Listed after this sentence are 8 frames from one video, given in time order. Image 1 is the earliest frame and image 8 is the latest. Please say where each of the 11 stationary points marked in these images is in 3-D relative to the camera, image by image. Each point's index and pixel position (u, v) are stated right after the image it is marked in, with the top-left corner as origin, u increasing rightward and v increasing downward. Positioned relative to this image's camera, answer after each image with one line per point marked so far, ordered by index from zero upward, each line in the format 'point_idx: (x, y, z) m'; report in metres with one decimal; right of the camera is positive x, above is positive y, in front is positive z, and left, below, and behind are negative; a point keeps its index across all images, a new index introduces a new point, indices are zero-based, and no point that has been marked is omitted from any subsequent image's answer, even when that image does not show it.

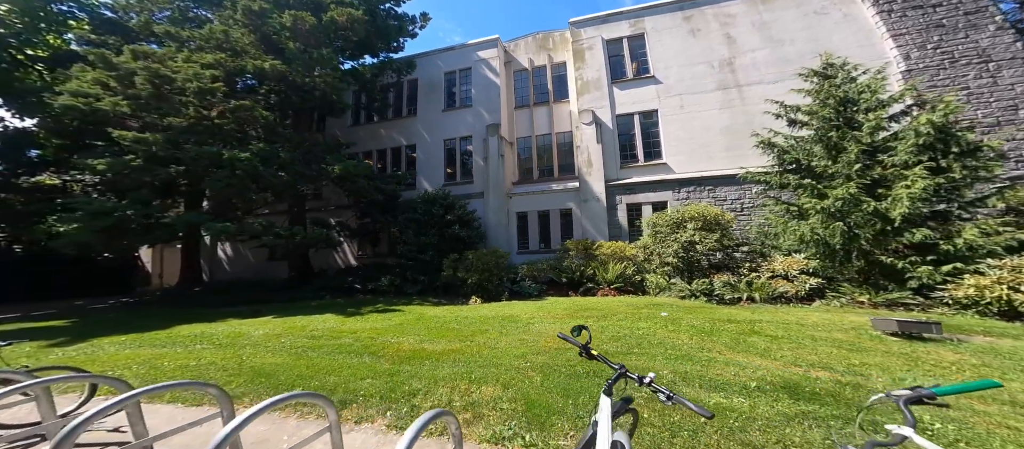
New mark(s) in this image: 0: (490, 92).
0: (-1.1, +6.9, +18.8) m
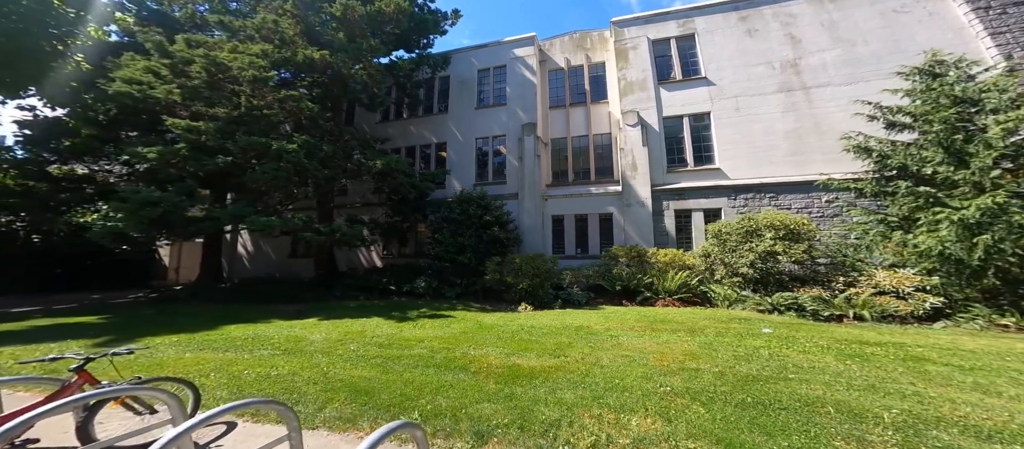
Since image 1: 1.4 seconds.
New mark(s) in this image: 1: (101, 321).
0: (+0.7, +6.8, +18.4) m
1: (-9.0, -2.2, +8.2) m
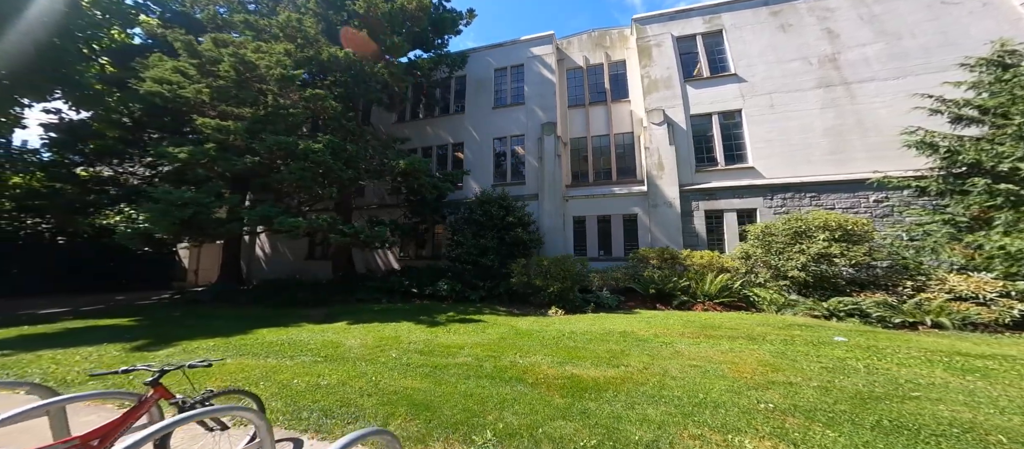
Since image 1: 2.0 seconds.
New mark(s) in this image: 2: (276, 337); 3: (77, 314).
0: (+1.6, +6.7, +18.1) m
1: (-8.3, -2.2, +8.1) m
2: (-4.2, -2.1, +6.6) m
3: (-12.6, -2.6, +10.6) m
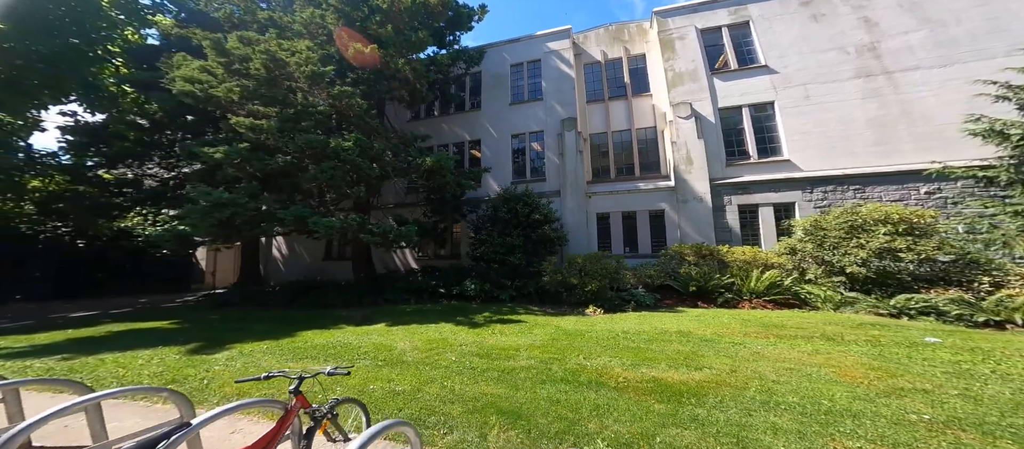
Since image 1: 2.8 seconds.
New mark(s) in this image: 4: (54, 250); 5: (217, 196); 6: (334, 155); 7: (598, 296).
0: (+2.6, +6.8, +17.8) m
1: (-7.4, -2.2, +7.9) m
2: (-3.3, -2.1, +6.5) m
3: (-11.6, -2.7, +10.5) m
4: (-20.3, -1.2, +15.9) m
5: (-6.8, +0.7, +8.4) m
6: (-4.9, +1.9, +10.2) m
7: (+2.3, -1.9, +9.8) m
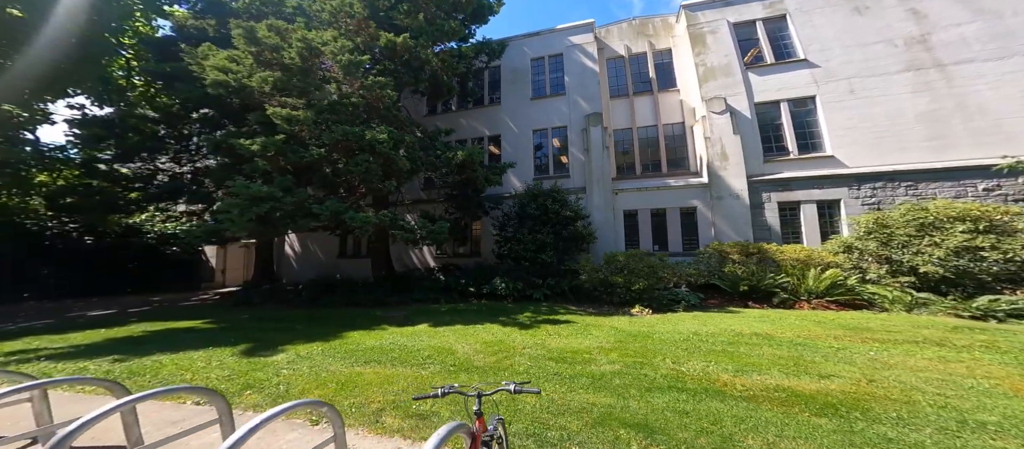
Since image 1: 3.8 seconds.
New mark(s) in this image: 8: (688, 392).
0: (+3.7, +6.9, +17.4) m
1: (-6.3, -2.1, +7.6) m
2: (-2.2, -2.0, +6.1) m
3: (-10.5, -2.5, +10.1) m
4: (-19.2, -1.0, +15.5) m
5: (-5.7, +0.8, +8.0) m
6: (-3.8, +2.1, +9.8) m
7: (+3.4, -1.8, +9.4) m
8: (+1.8, -1.7, +3.7) m
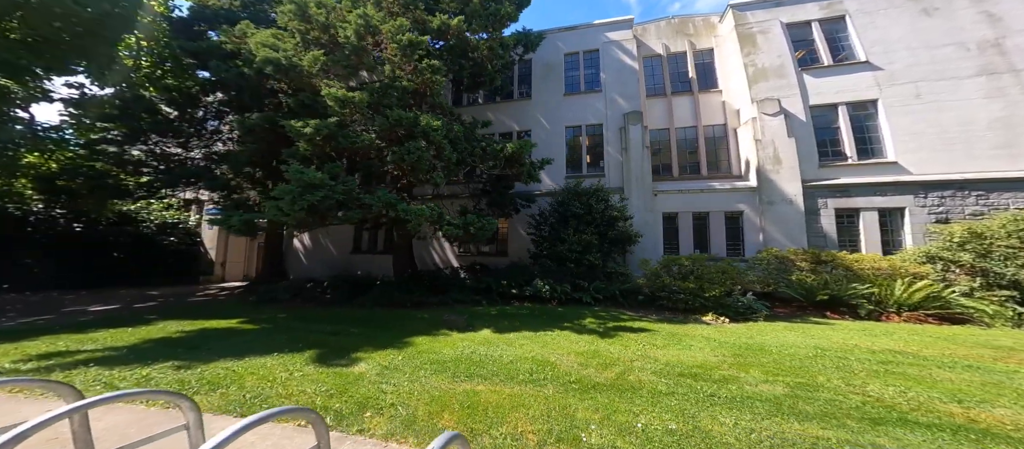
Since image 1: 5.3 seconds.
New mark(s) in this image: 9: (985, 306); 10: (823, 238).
0: (+5.3, +6.8, +16.8) m
1: (-4.8, -1.9, +6.7) m
2: (-0.6, -1.9, +5.3) m
3: (-9.1, -2.2, +9.2) m
4: (-17.8, -0.4, +14.4) m
5: (-4.1, +1.0, +7.2) m
6: (-2.2, +2.2, +9.0) m
7: (+4.9, -1.9, +8.8) m
8: (+3.4, -1.6, +3.0) m
9: (+9.3, -1.6, +7.0) m
10: (+10.1, -0.4, +11.8) m
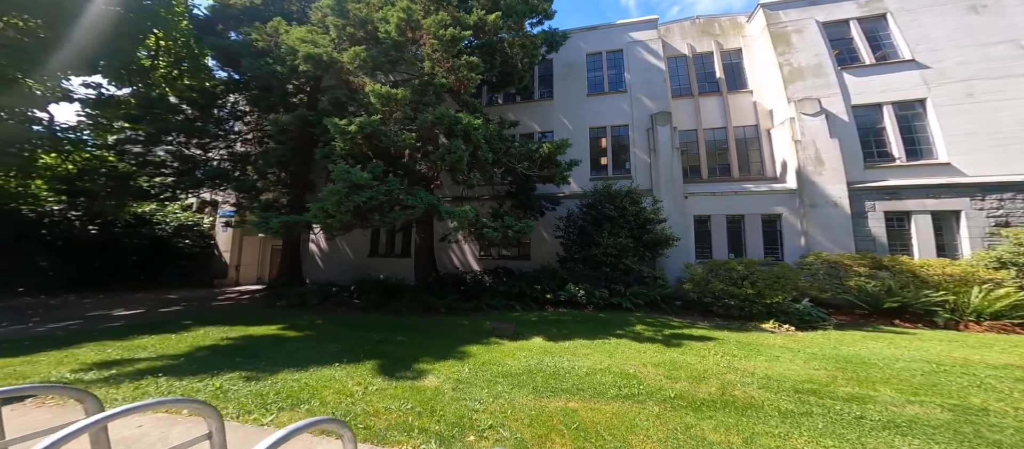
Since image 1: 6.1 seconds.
0: (+6.4, +6.7, +16.4) m
1: (-3.7, -1.9, +6.3) m
2: (+0.4, -1.8, +4.9) m
3: (-8.0, -2.2, +8.8) m
4: (-16.7, -0.4, +14.1) m
5: (-3.0, +1.0, +6.8) m
6: (-1.1, +2.2, +8.6) m
7: (+6.0, -1.9, +8.3) m
8: (+4.4, -1.6, +2.5) m
9: (+10.4, -1.6, +6.5) m
10: (+11.2, -0.6, +11.3) m
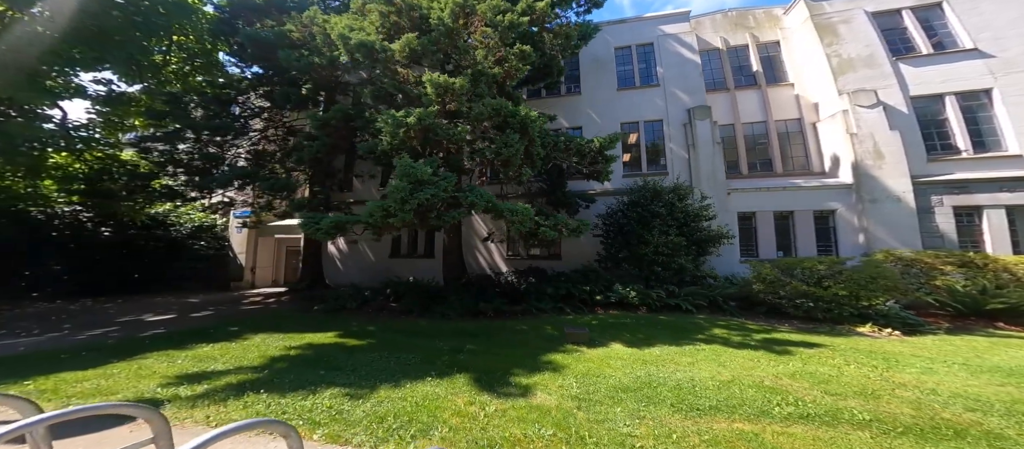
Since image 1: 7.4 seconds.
0: (+7.8, +6.7, +15.8) m
1: (-2.2, -1.8, +5.6) m
2: (+1.9, -1.7, +4.2) m
3: (-6.5, -2.1, +8.1) m
4: (-15.2, -0.4, +13.4) m
5: (-1.6, +1.1, +6.1) m
6: (+0.3, +2.3, +7.9) m
7: (+7.4, -1.8, +7.6) m
8: (+5.9, -1.4, +1.8) m
9: (+11.8, -1.4, +5.8) m
10: (+12.6, -0.4, +10.6) m
